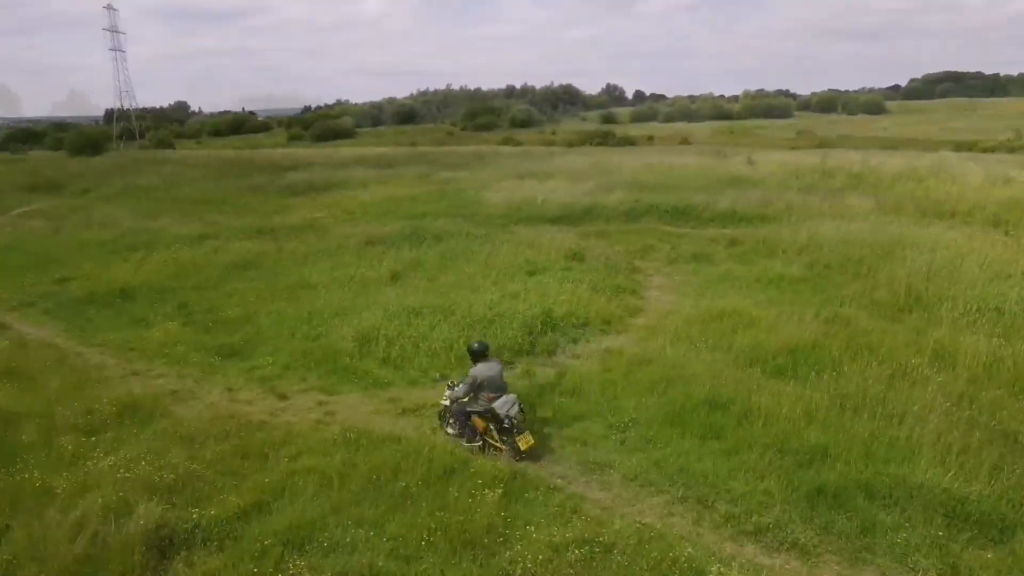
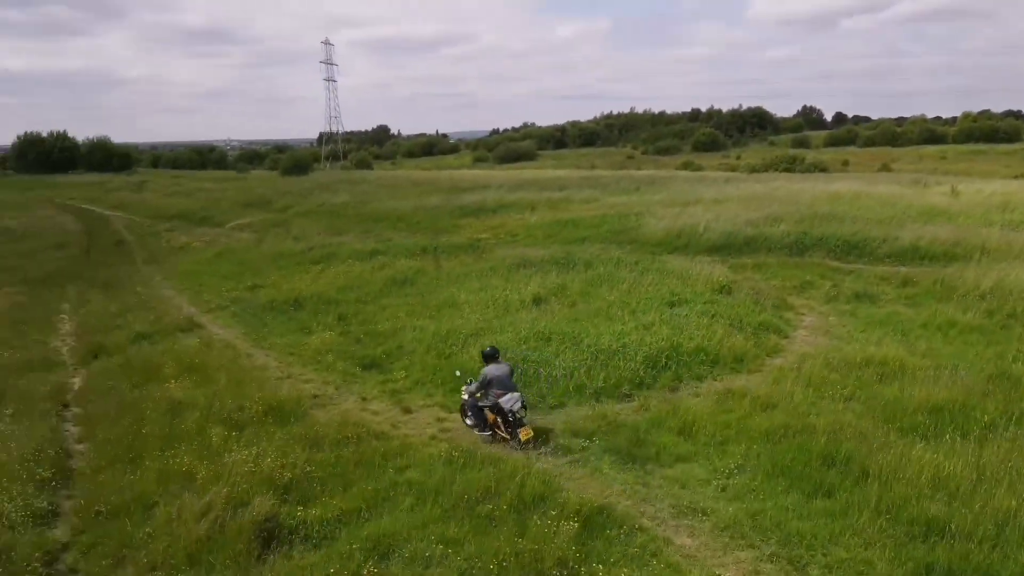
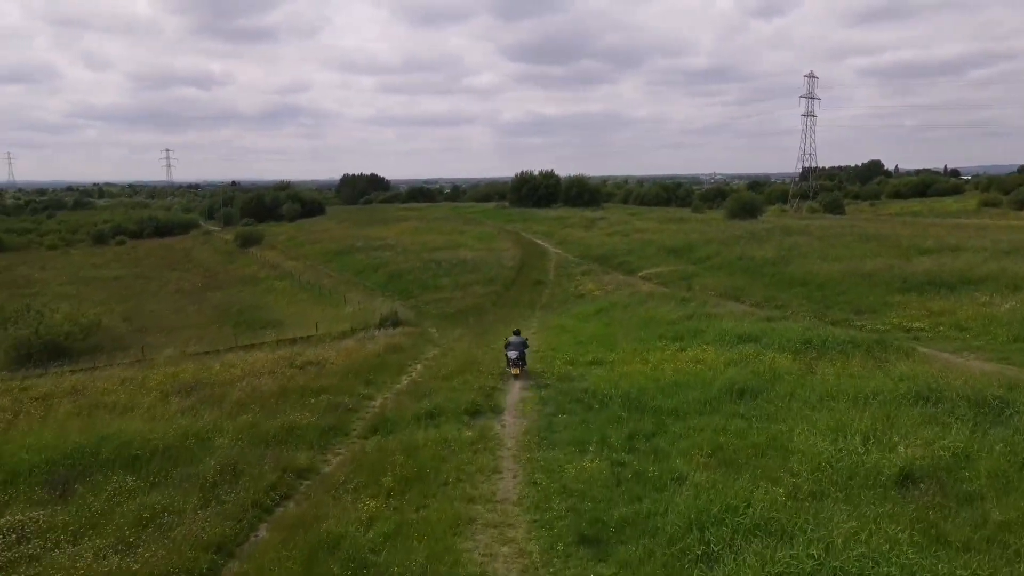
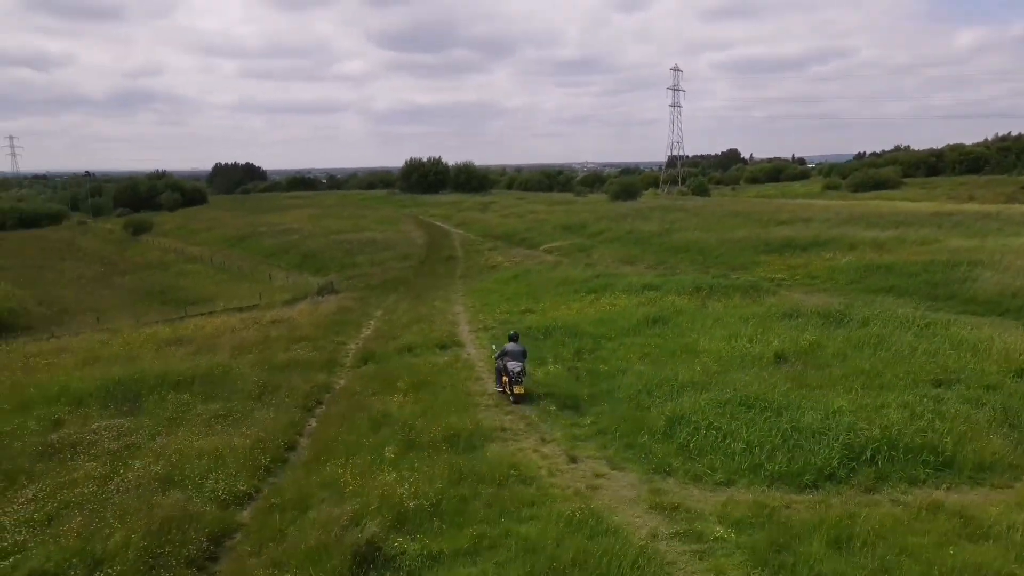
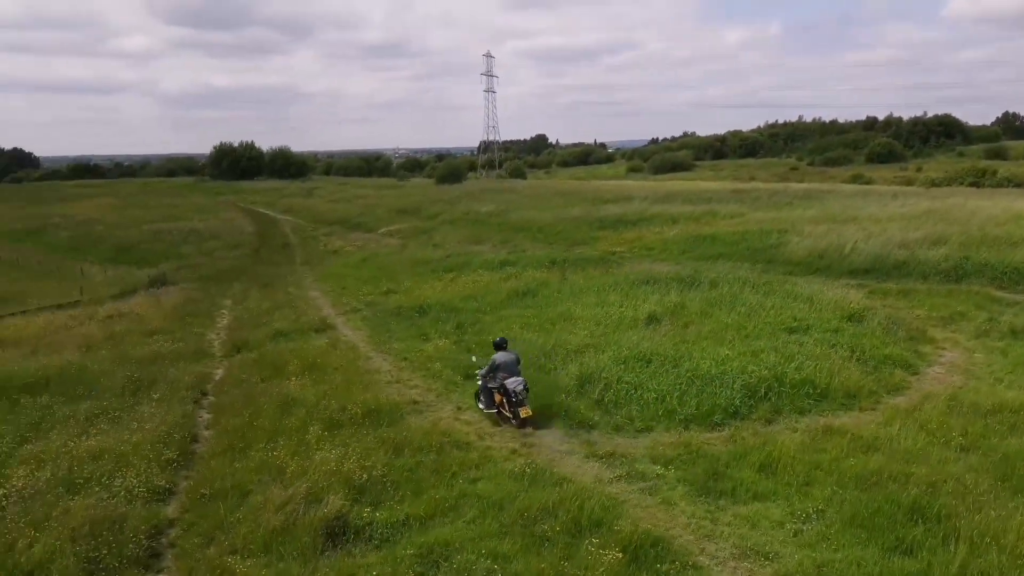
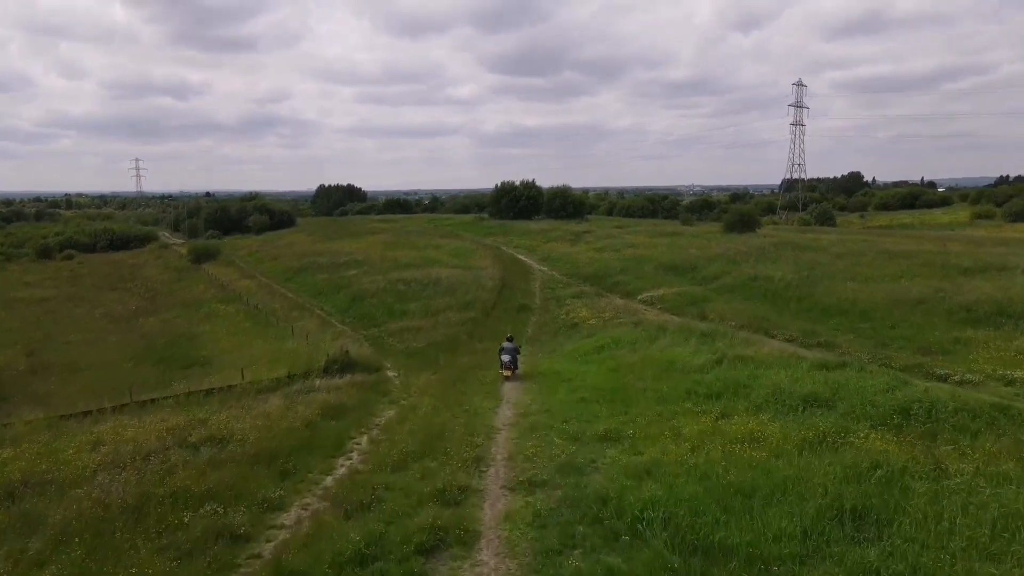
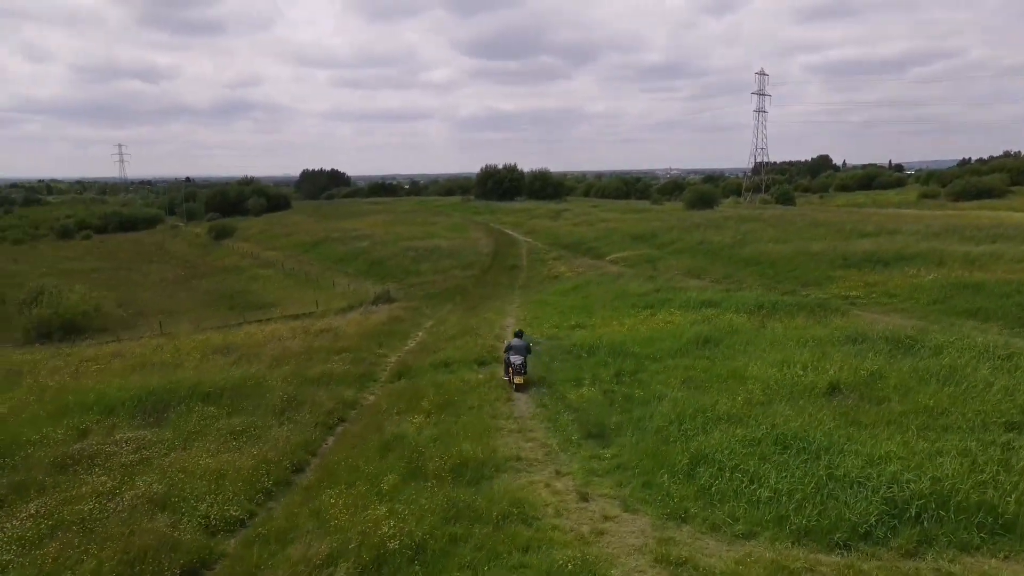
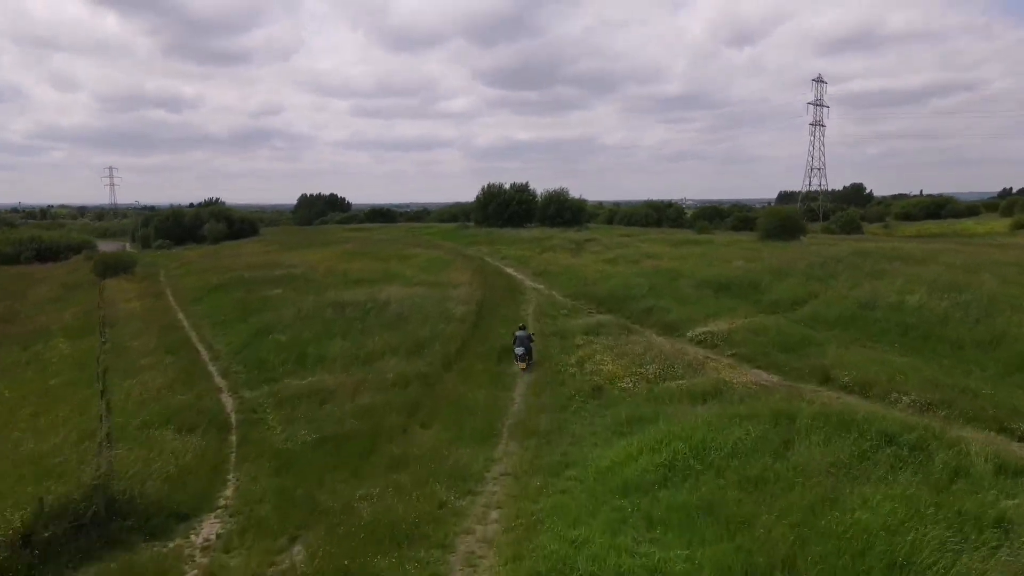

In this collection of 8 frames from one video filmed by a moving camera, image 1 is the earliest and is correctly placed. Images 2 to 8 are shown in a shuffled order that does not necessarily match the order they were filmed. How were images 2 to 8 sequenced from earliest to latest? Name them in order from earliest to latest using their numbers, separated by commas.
2, 5, 4, 7, 3, 6, 8
